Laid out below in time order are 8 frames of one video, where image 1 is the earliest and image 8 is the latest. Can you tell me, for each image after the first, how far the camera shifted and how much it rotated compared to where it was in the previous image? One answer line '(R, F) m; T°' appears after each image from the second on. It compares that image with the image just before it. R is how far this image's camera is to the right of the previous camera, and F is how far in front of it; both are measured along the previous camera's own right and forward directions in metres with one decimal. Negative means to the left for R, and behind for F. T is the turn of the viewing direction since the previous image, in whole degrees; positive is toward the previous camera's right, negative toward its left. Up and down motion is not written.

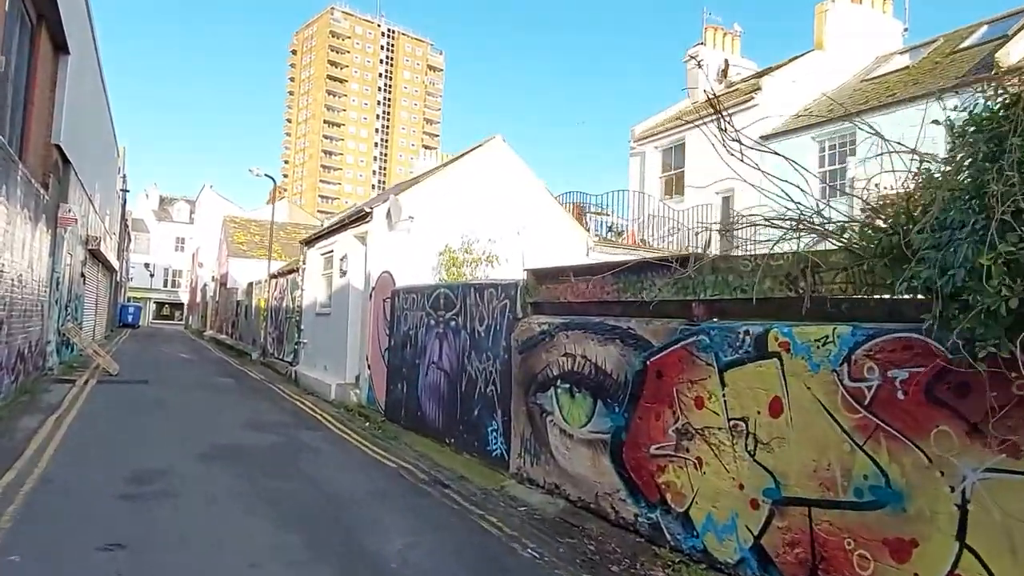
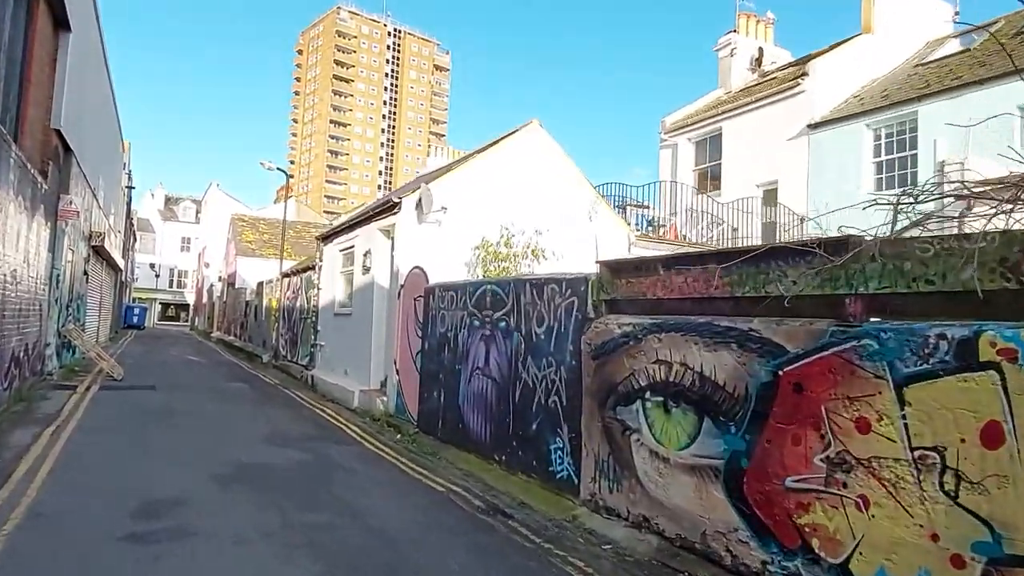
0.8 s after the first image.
(-0.5, +1.2) m; 0°
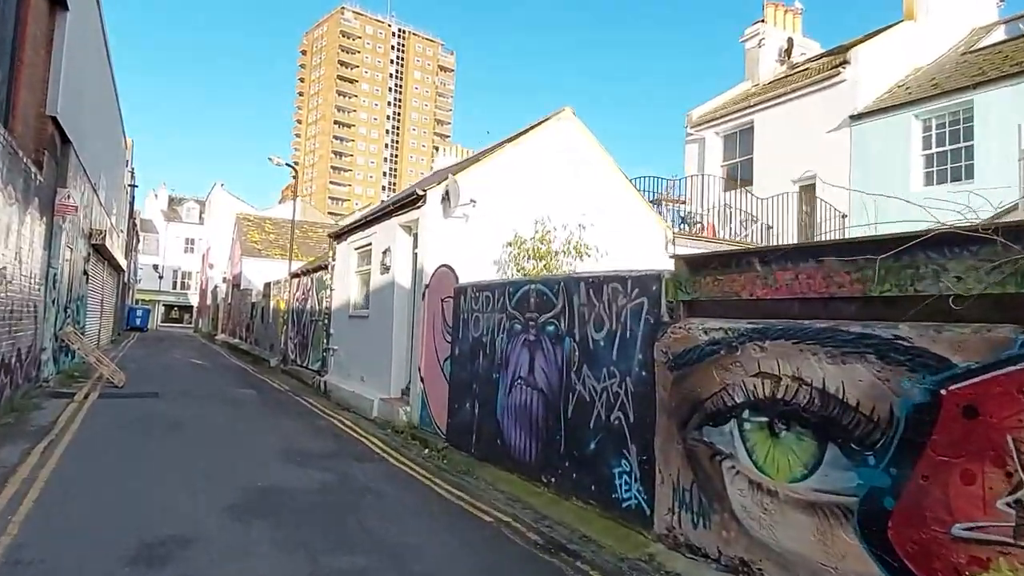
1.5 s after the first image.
(-0.4, +1.0) m; 0°
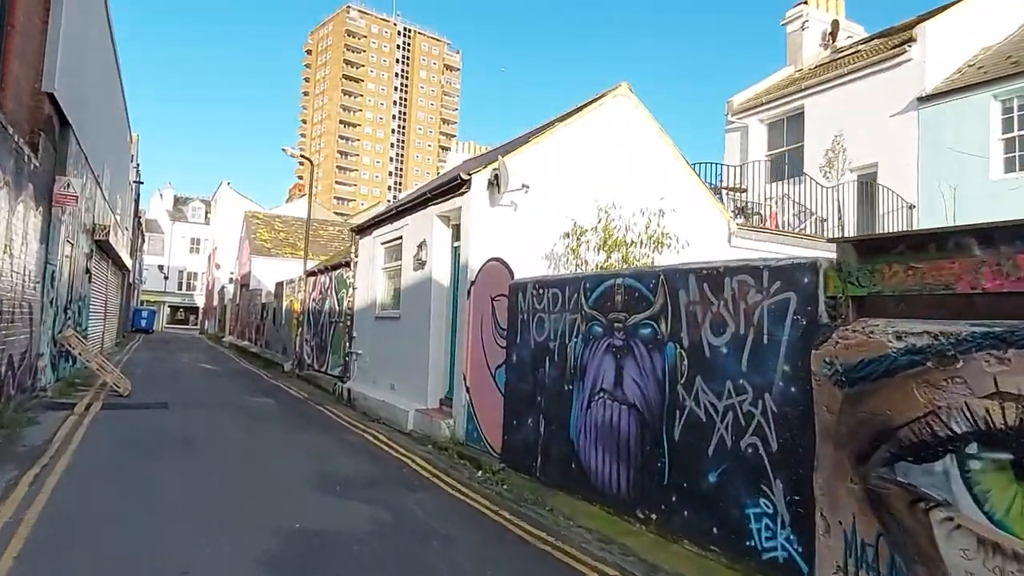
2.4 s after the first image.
(-0.6, +1.4) m; 0°
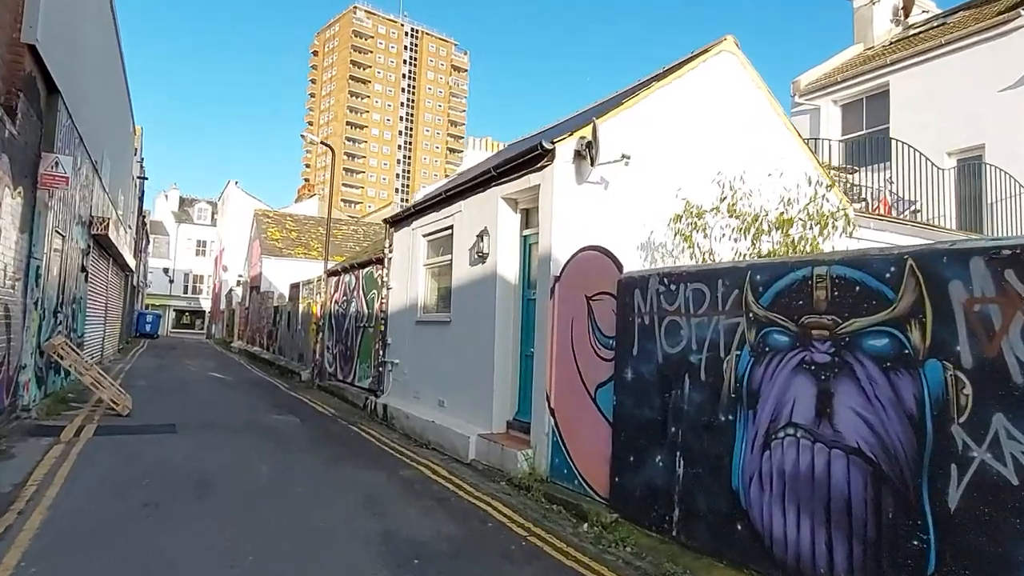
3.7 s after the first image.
(-0.8, +2.1) m; 0°
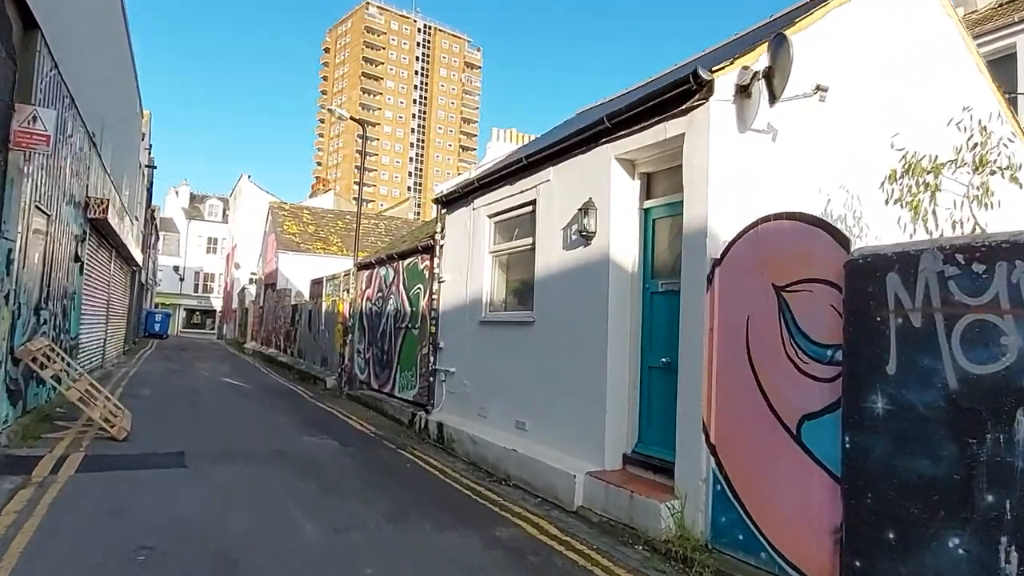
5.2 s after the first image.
(-0.8, +2.3) m; -1°
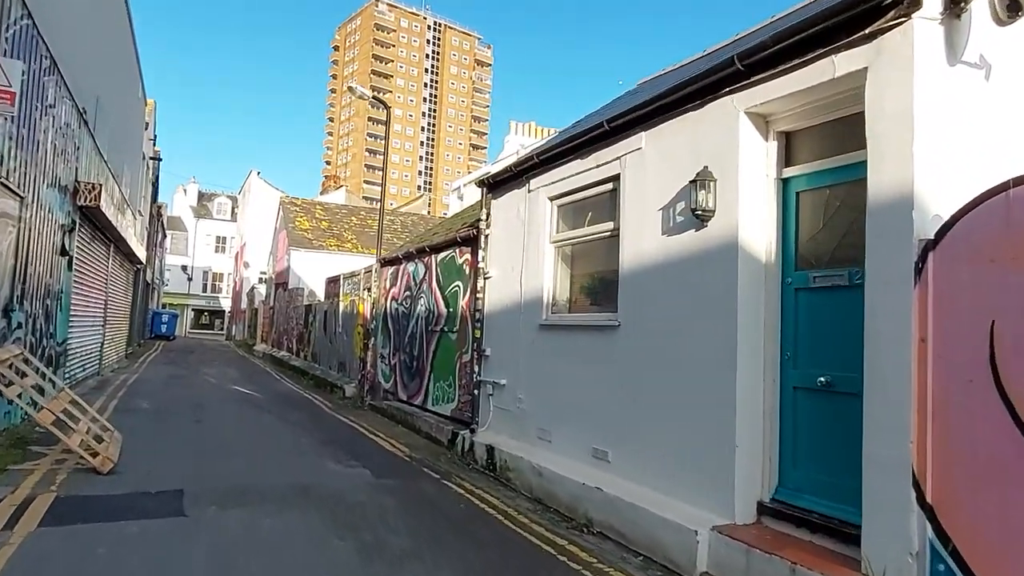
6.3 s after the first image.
(-0.5, +1.7) m; -1°
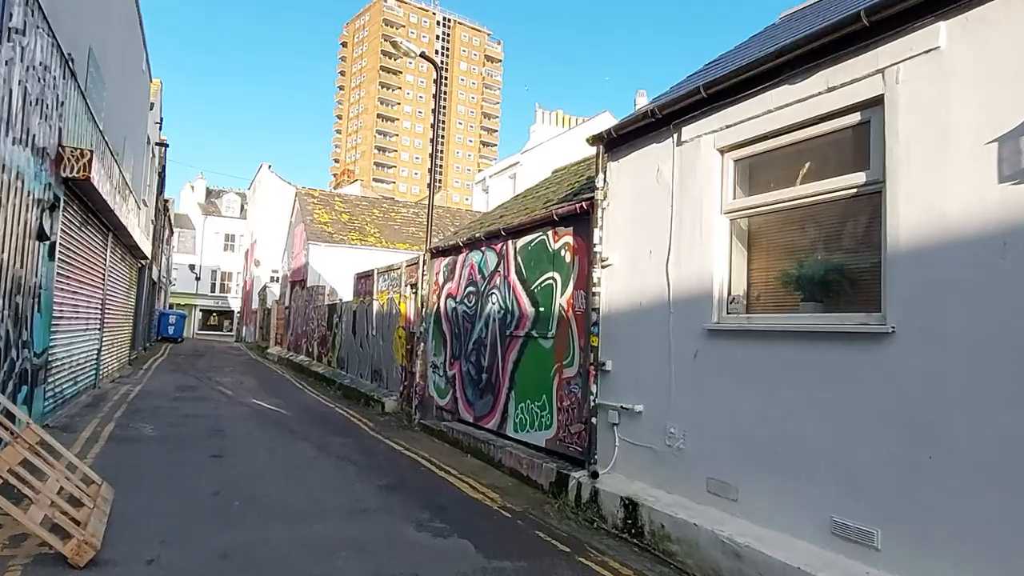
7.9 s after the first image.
(-0.9, +2.5) m; 0°
